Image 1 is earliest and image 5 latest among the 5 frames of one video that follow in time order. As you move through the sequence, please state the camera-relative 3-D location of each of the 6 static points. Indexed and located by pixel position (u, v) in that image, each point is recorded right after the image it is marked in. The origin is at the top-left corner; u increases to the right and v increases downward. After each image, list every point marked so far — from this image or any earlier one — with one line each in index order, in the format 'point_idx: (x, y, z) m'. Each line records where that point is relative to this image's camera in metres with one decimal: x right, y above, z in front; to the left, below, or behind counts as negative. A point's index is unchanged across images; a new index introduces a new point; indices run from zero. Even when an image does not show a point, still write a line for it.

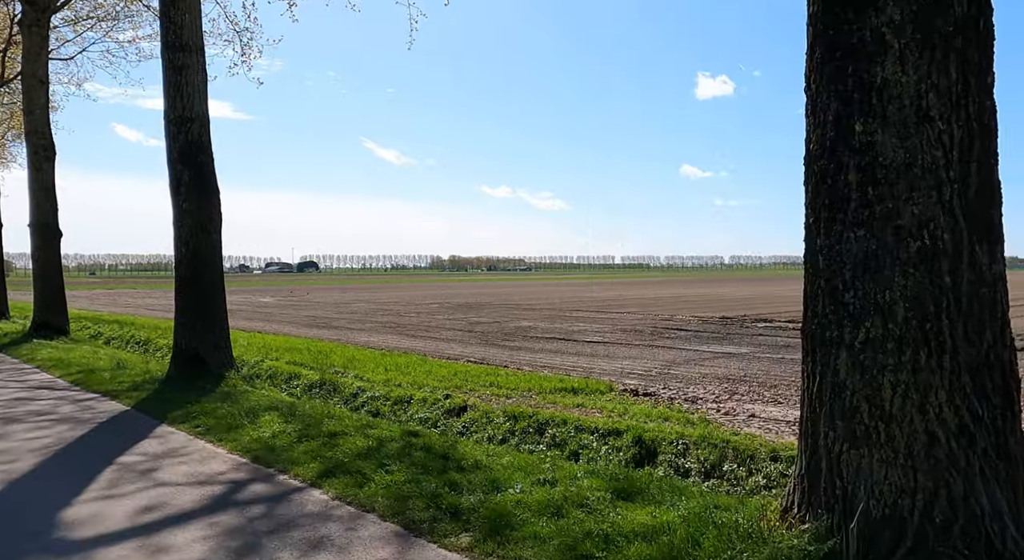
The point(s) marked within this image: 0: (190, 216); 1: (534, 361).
0: (-4.4, +0.9, +10.2) m
1: (+0.5, -1.8, +17.2) m
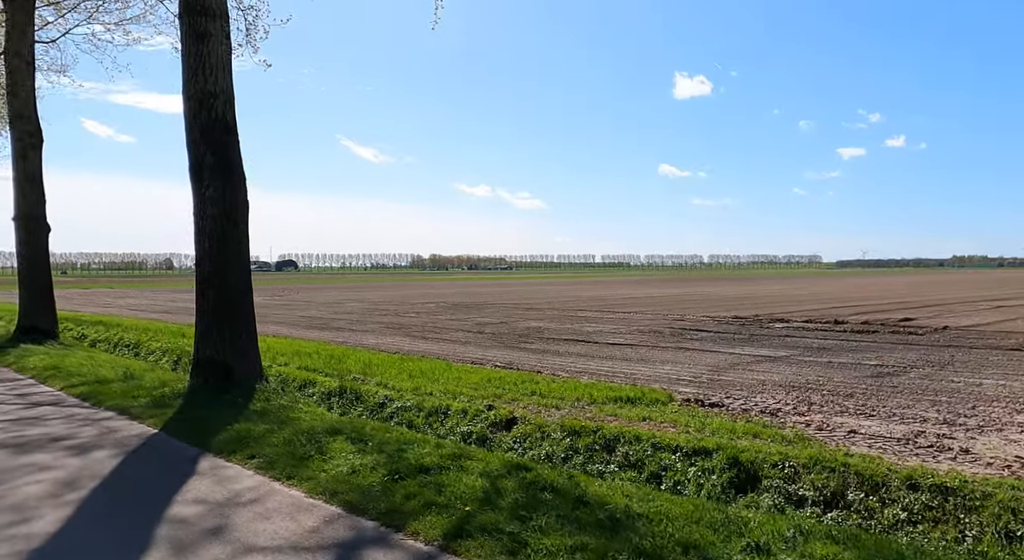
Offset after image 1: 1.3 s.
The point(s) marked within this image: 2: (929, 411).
0: (-3.5, +0.9, +8.9) m
1: (+1.1, -1.8, +16.0) m
2: (+5.9, -1.9, +10.5) m
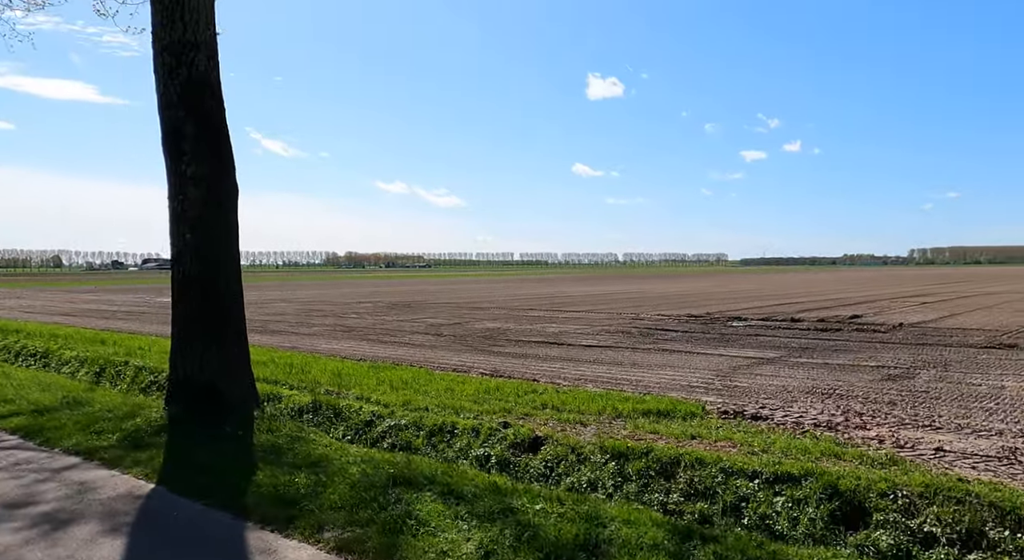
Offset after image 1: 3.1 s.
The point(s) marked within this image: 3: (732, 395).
0: (-2.9, +0.9, +7.0) m
1: (+0.9, -1.8, +14.7) m
2: (+6.2, -1.8, +9.7) m
3: (+3.5, -1.8, +11.8) m
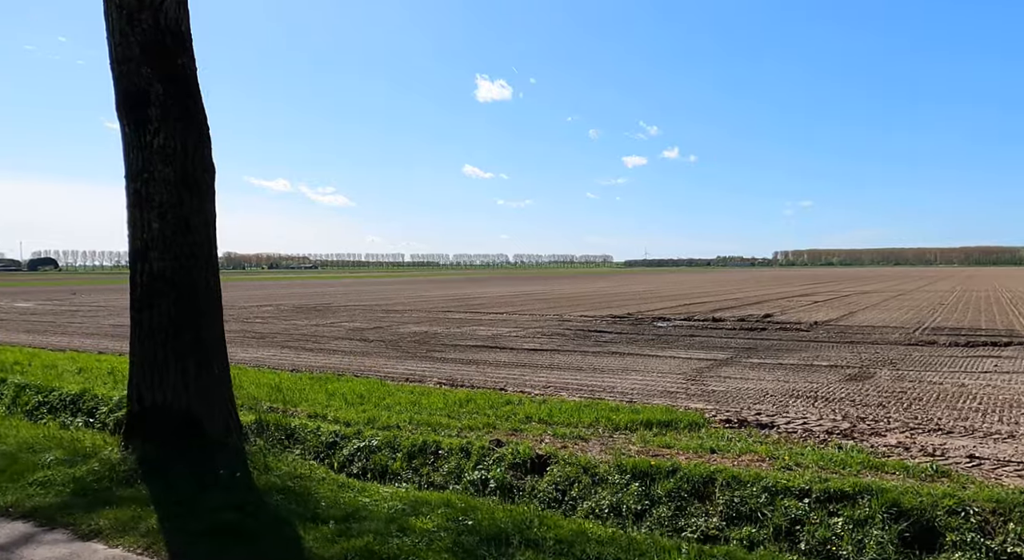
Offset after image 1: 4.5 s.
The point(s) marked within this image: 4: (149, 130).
0: (-2.5, +0.9, +5.5) m
1: (+0.1, -1.8, +13.7) m
2: (+6.1, -1.8, +9.6) m
3: (+3.1, -1.8, +11.3) m
4: (-2.7, +1.1, +5.6) m
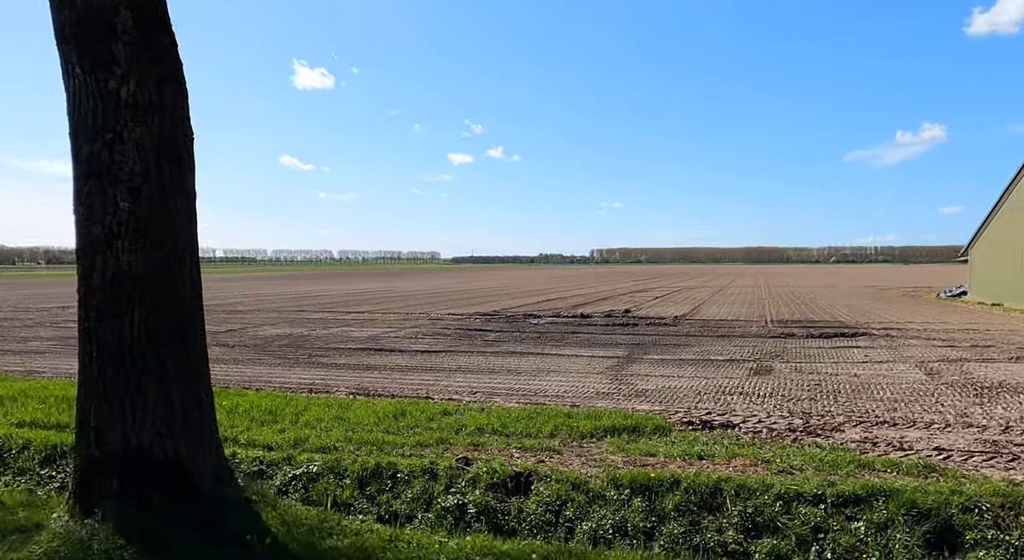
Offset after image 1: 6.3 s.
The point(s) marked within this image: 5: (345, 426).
0: (-2.0, +0.9, +4.1) m
1: (-1.3, -1.7, +12.6) m
2: (+5.5, -1.8, +10.0) m
3: (+2.1, -1.8, +11.0) m
4: (-2.2, +1.1, +4.1) m
5: (-2.2, -1.8, +9.6) m
